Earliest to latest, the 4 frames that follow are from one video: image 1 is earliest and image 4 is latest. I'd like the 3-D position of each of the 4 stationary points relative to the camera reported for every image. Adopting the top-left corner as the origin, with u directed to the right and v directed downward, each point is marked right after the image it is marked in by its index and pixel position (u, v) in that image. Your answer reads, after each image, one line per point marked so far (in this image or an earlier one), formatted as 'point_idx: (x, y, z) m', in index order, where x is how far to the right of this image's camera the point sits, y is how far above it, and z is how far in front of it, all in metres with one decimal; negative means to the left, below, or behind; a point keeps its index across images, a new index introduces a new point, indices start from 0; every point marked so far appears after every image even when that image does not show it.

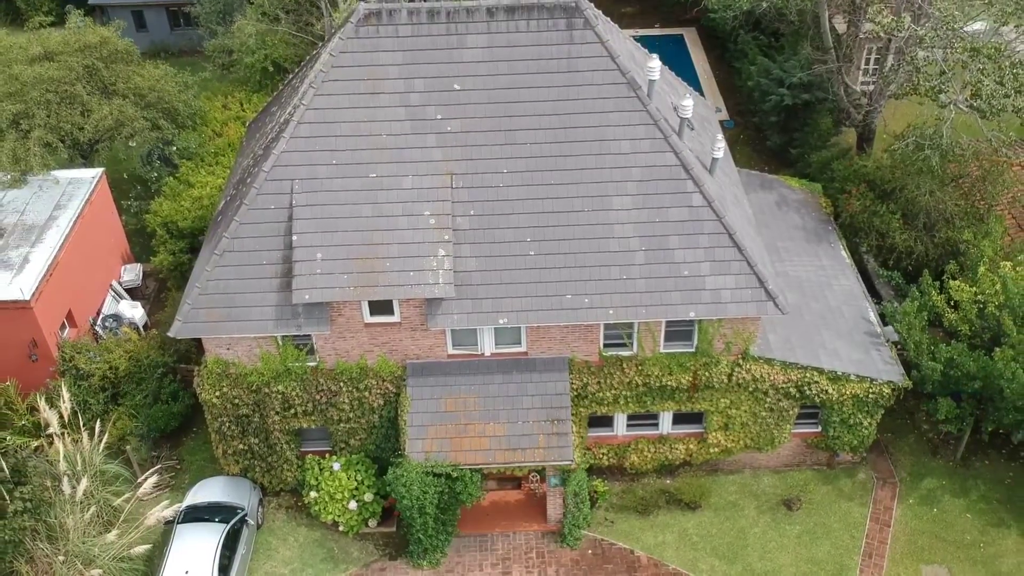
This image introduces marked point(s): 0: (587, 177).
0: (+1.6, +2.3, +17.6) m
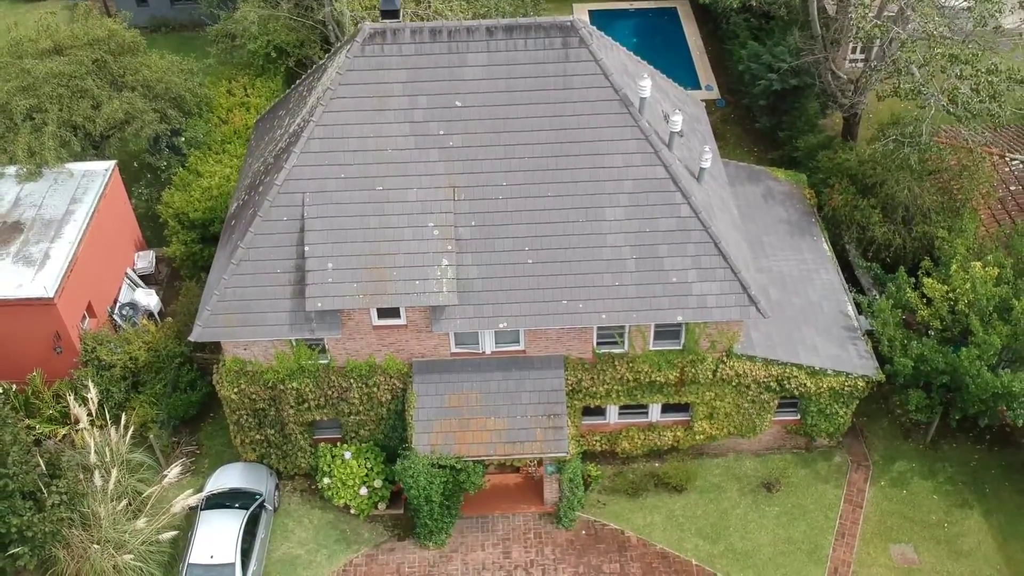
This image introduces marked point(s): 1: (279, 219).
0: (+1.5, +2.2, +18.6) m
1: (-5.2, +1.5, +18.6) m
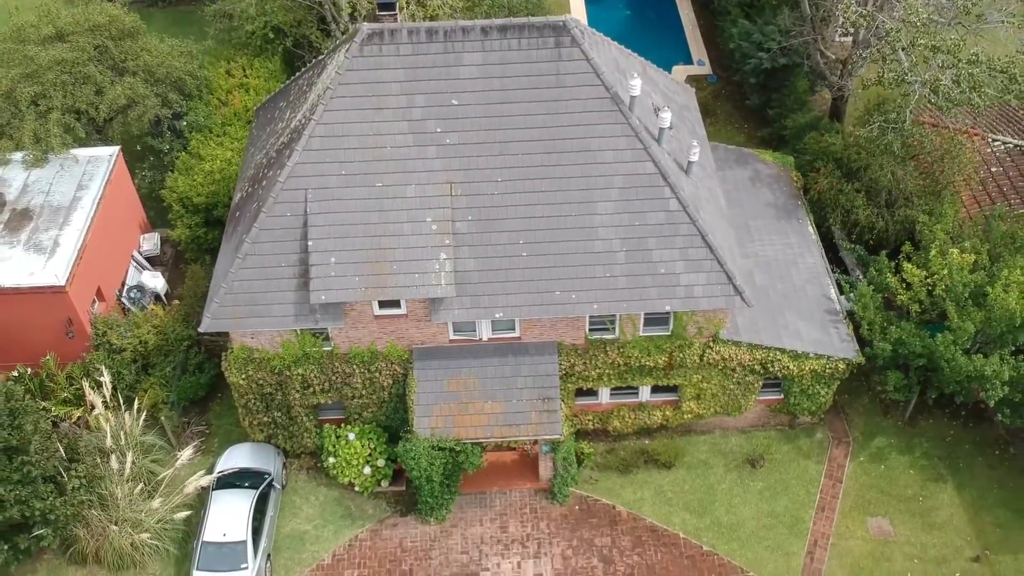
0: (+1.4, +2.4, +19.3) m
1: (-5.3, +1.7, +19.3) m
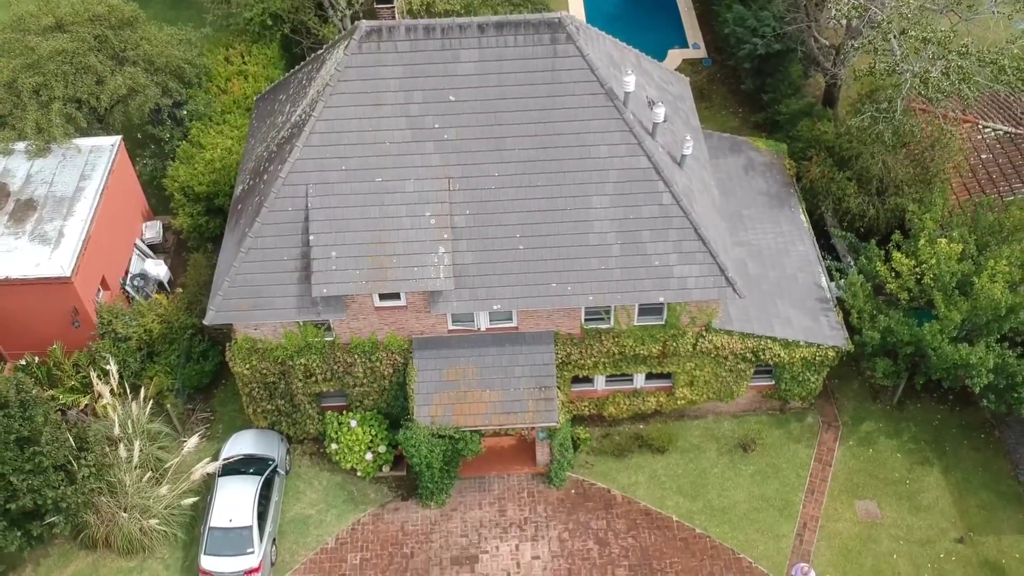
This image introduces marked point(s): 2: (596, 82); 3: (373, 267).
0: (+1.3, +2.6, +19.7) m
1: (-5.4, +1.9, +19.7) m
2: (+1.9, +4.8, +19.3) m
3: (-3.3, +0.5, +19.5) m
